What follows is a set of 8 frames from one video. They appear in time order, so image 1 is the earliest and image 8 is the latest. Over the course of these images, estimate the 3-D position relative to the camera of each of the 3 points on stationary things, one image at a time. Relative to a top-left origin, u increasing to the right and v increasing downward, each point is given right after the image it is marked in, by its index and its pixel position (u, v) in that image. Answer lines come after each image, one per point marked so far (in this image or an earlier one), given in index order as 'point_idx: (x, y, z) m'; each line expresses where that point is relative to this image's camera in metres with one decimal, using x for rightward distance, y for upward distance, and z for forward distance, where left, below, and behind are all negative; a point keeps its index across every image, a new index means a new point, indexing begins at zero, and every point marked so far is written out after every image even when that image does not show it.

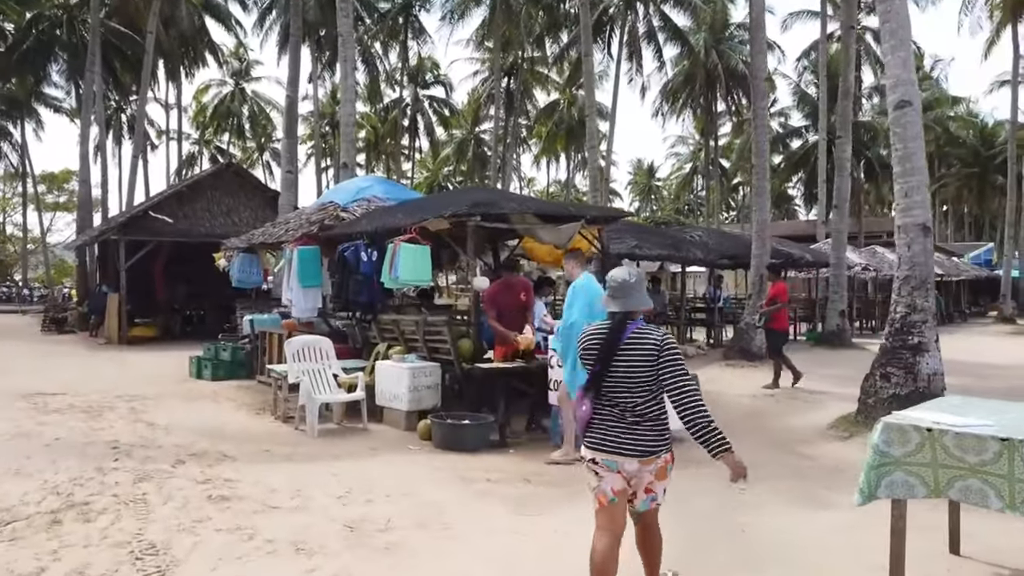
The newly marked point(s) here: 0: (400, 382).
0: (-1.3, -1.1, +8.9) m
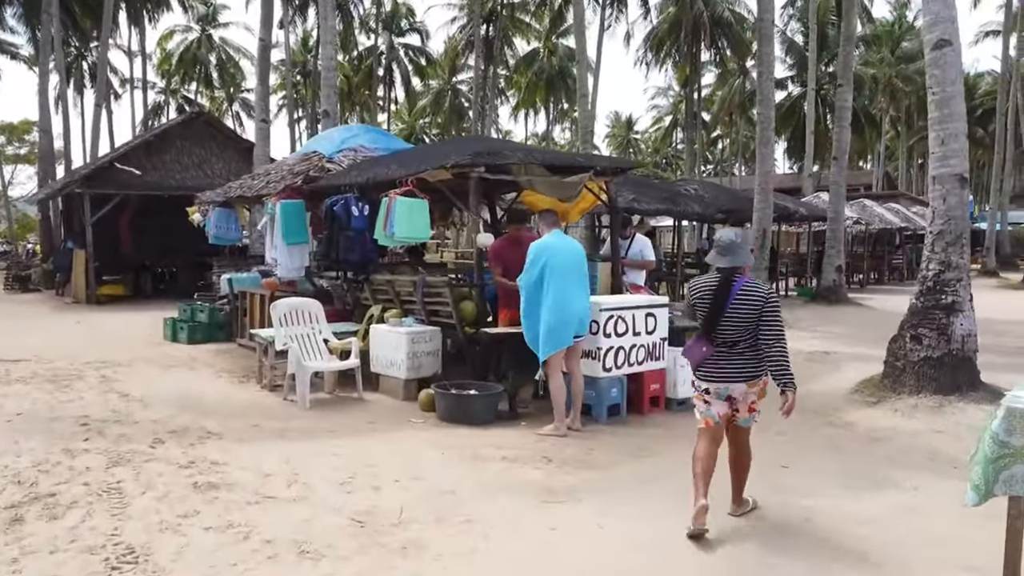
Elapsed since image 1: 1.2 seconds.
0: (-1.2, -0.6, +8.2) m
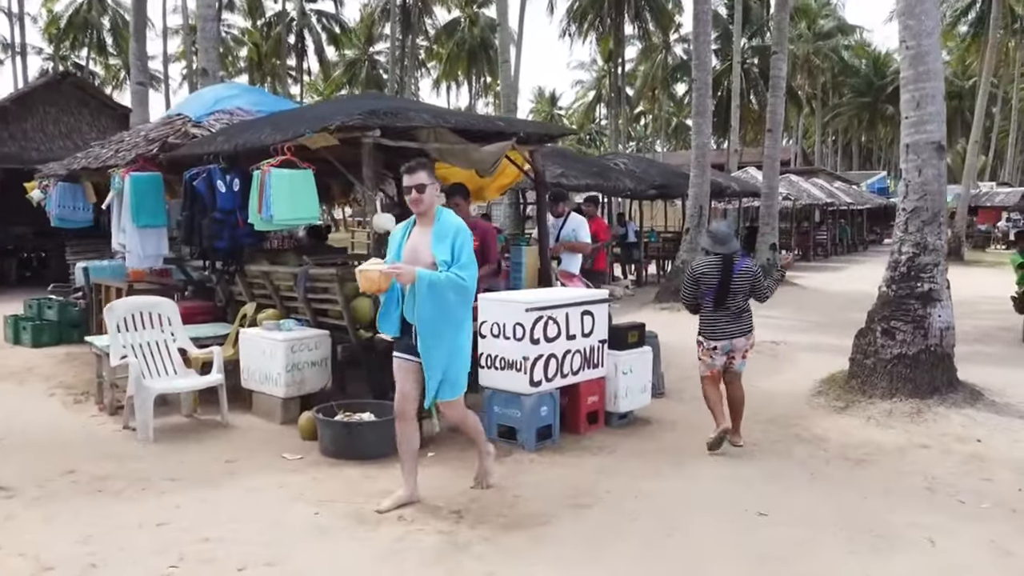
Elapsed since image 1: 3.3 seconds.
0: (-2.1, -0.6, +6.5) m
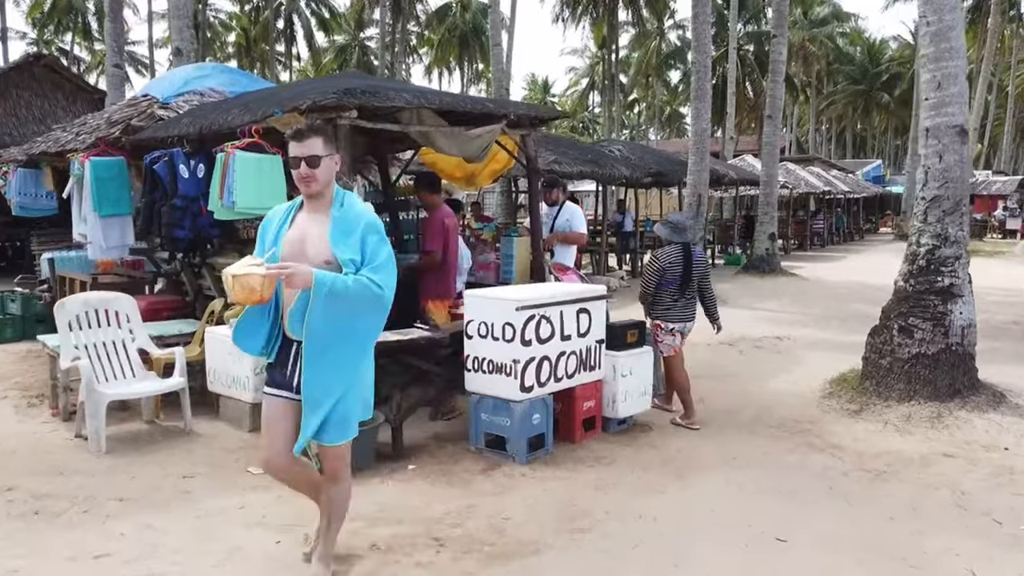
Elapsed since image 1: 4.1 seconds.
0: (-2.1, -0.6, +5.9) m
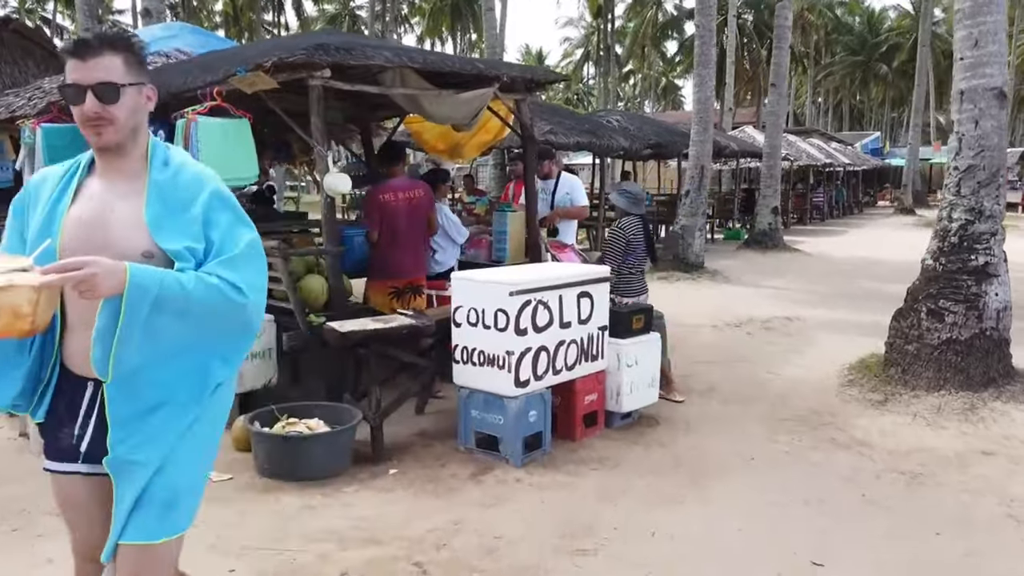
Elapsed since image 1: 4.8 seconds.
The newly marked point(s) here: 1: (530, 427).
0: (-2.2, -0.4, +5.3) m
1: (+0.1, -0.9, +4.9) m
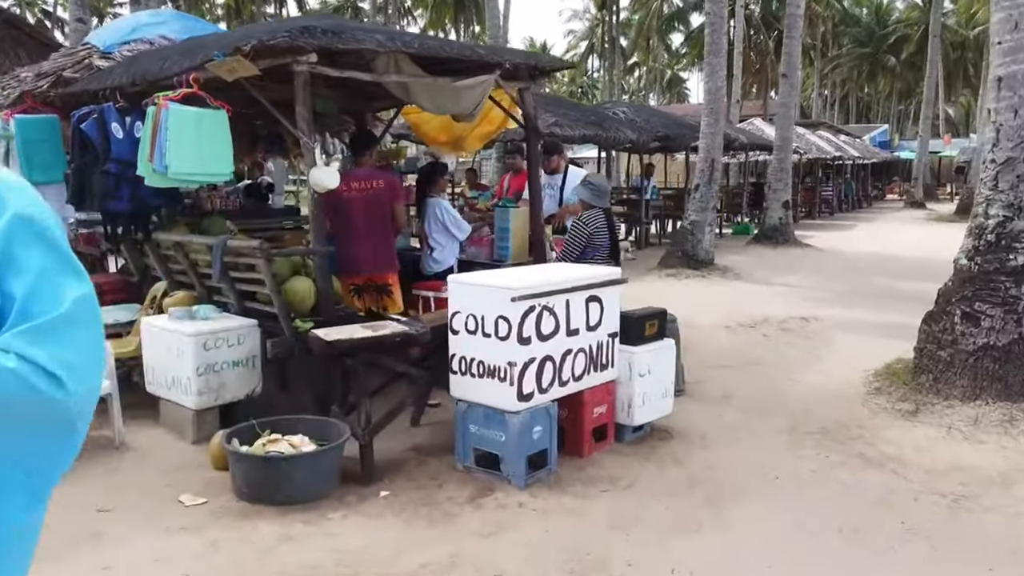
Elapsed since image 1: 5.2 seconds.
0: (-2.2, -0.5, +4.9) m
1: (+0.1, -0.9, +4.5) m
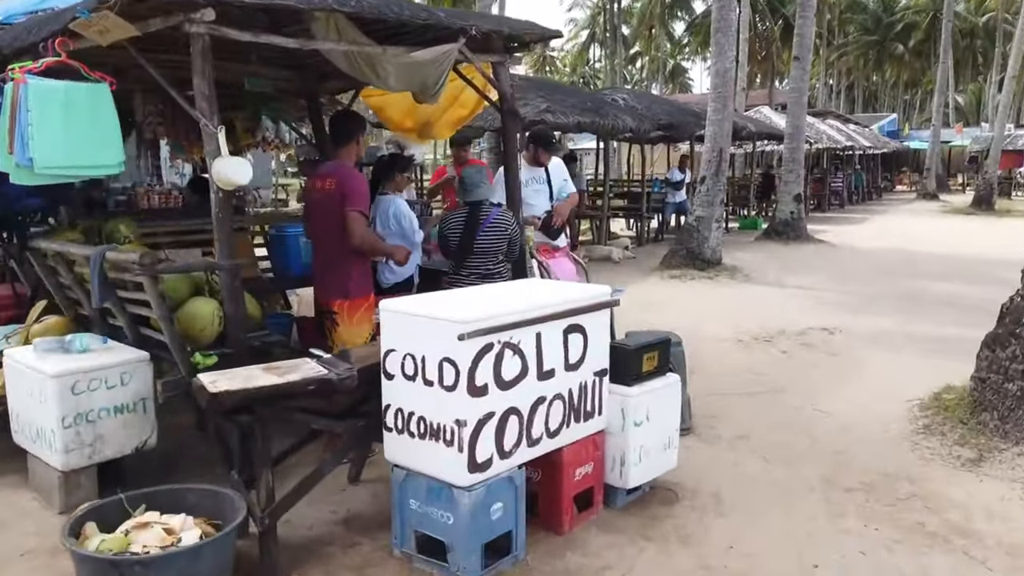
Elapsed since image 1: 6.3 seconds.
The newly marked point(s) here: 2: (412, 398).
0: (-2.4, -0.6, +3.8) m
1: (-0.1, -1.0, +3.3) m
2: (-0.4, -0.5, +3.3) m
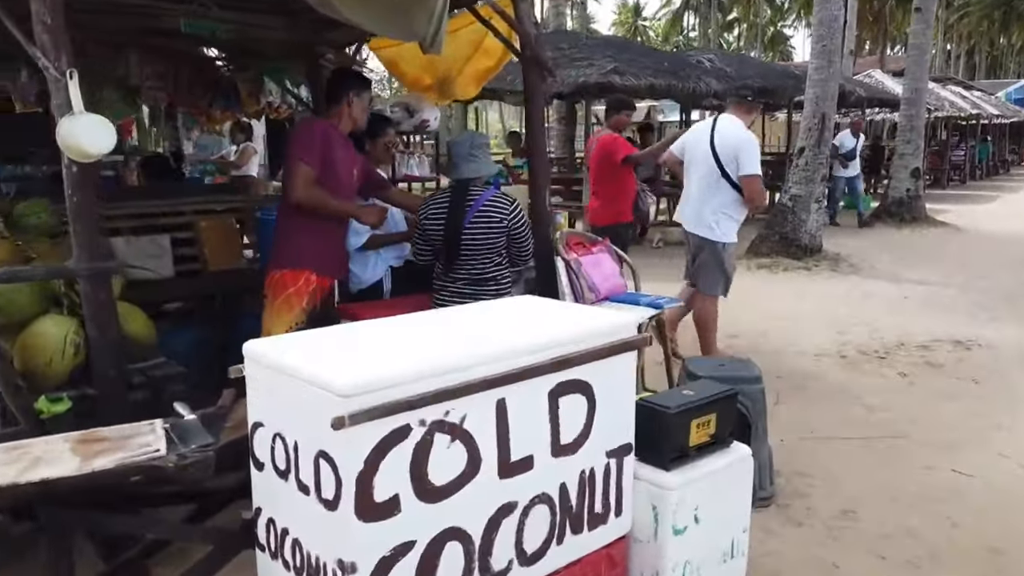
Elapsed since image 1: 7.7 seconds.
0: (-2.5, -0.6, +2.8) m
1: (-0.2, -1.1, +2.0) m
2: (-0.6, -0.6, +2.0) m
